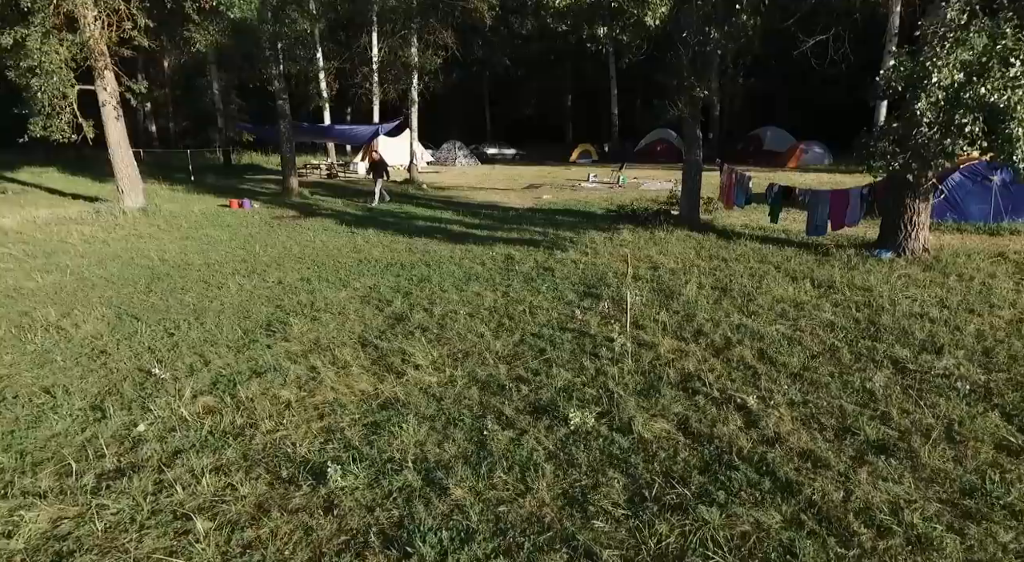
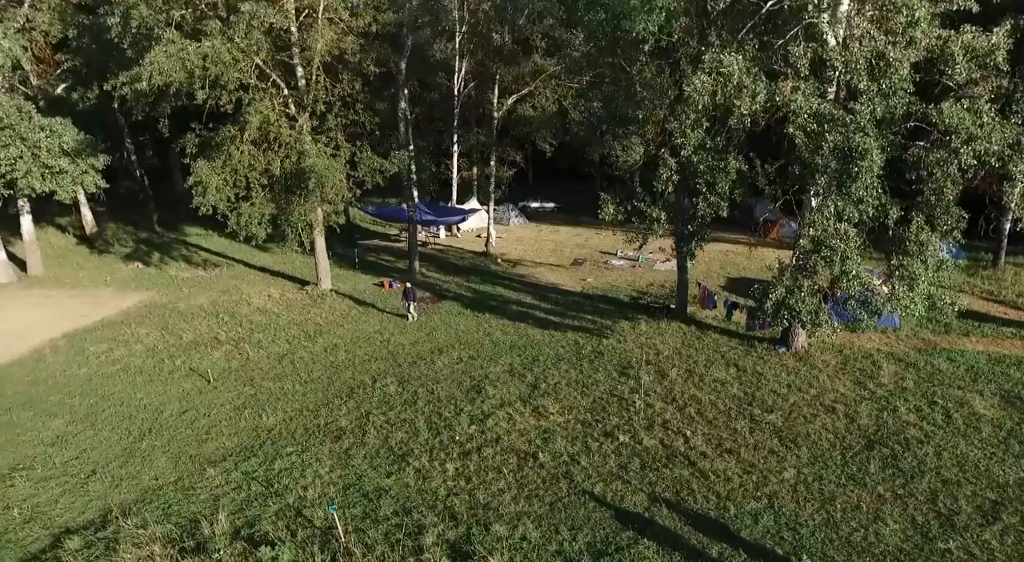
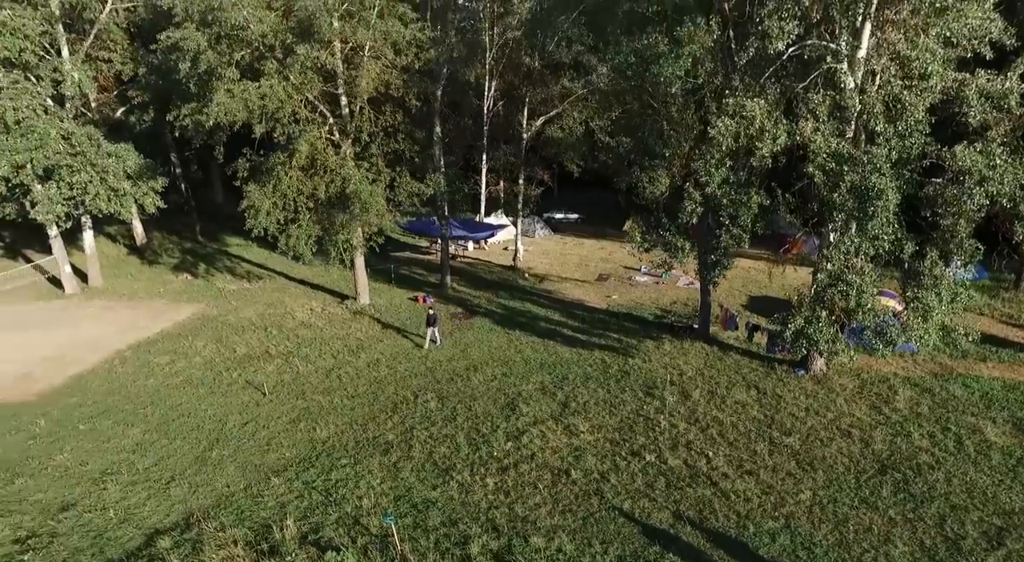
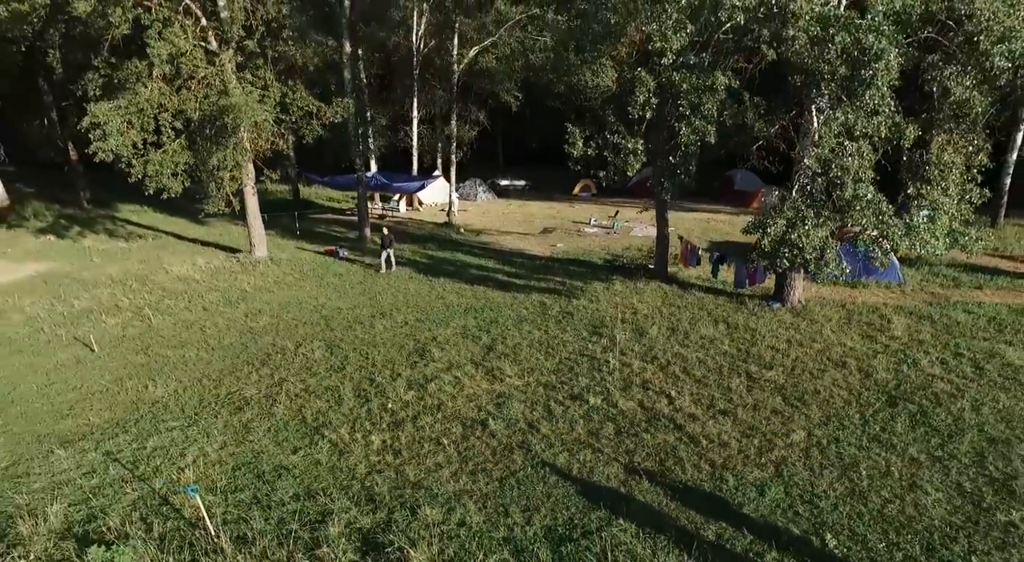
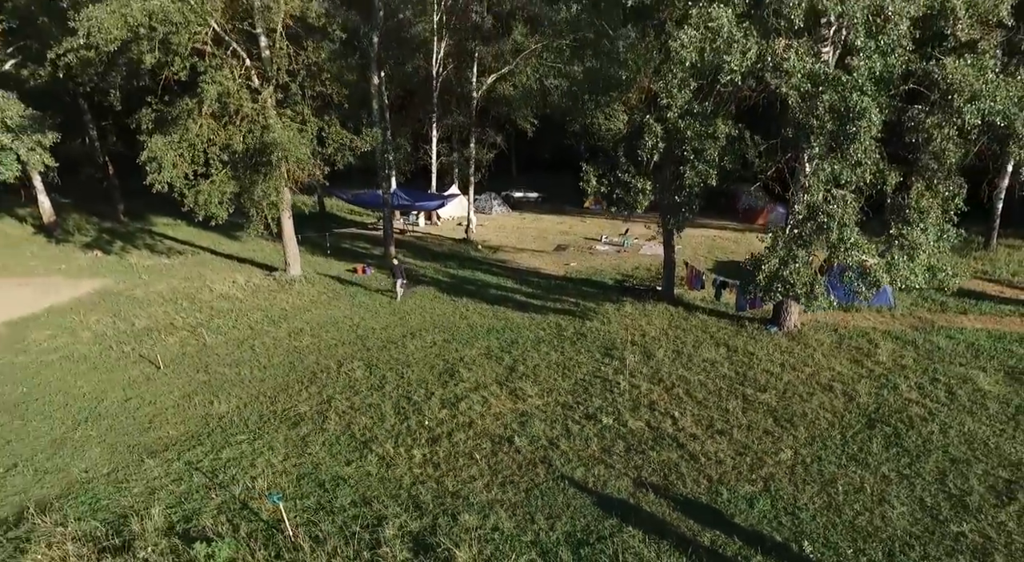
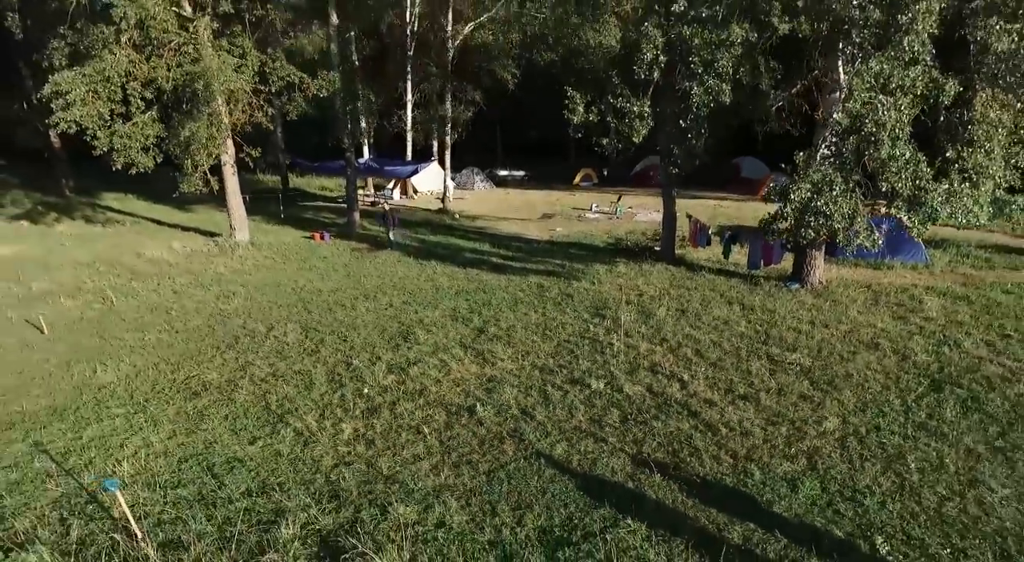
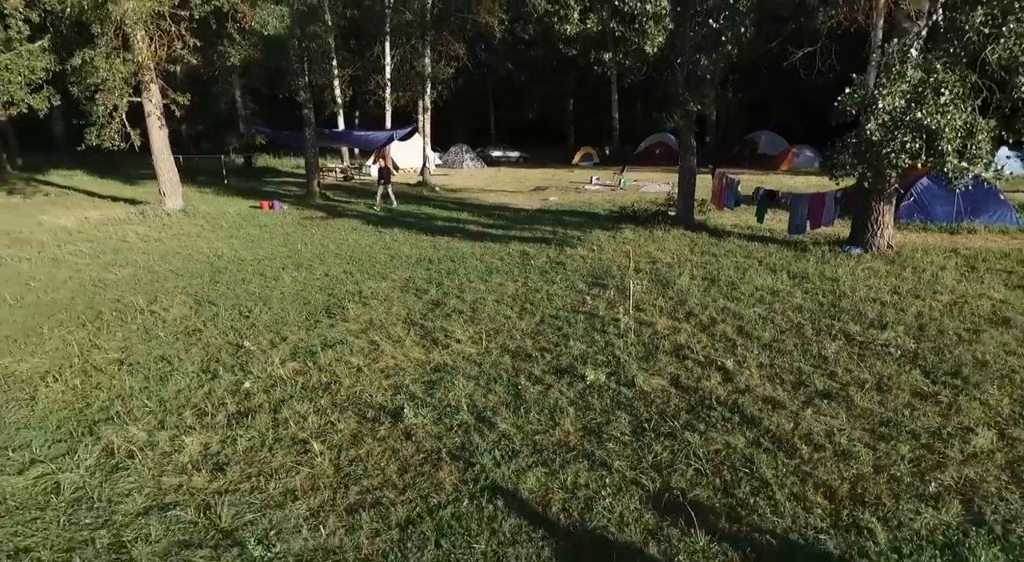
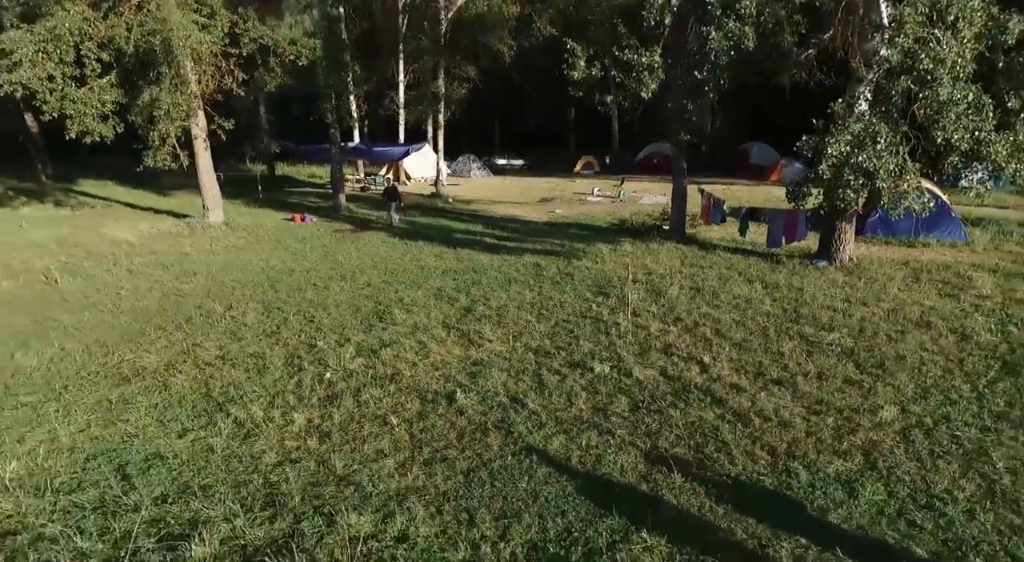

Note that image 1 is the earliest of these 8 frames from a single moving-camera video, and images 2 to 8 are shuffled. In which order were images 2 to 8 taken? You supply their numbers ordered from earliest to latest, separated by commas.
7, 8, 6, 4, 5, 2, 3
